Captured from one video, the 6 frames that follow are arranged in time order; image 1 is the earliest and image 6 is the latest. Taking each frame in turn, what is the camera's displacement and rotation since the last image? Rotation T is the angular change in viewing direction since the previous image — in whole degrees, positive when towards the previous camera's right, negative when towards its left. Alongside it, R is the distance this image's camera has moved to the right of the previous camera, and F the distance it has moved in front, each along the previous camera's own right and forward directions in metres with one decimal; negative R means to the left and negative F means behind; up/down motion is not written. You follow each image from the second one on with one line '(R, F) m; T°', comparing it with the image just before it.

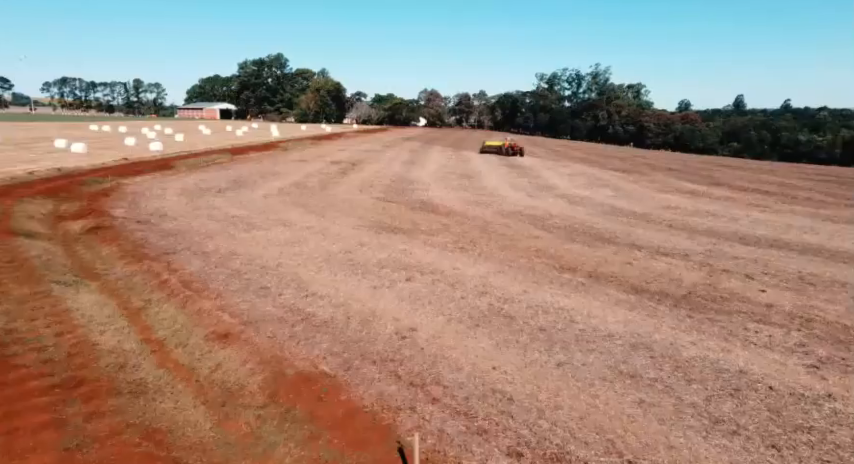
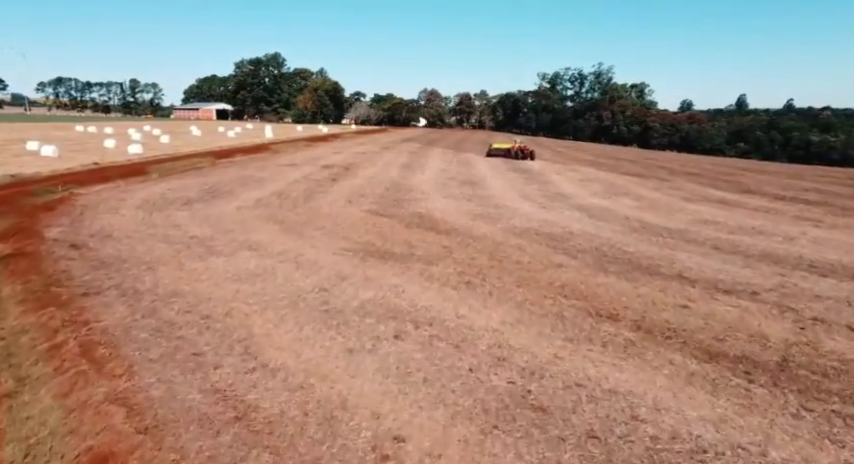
(+0.1, +2.1) m; 0°
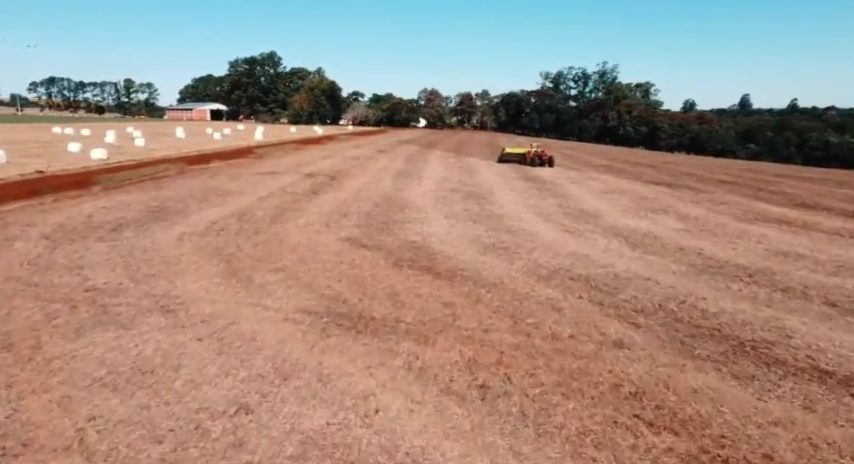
(+0.1, +3.1) m; 0°
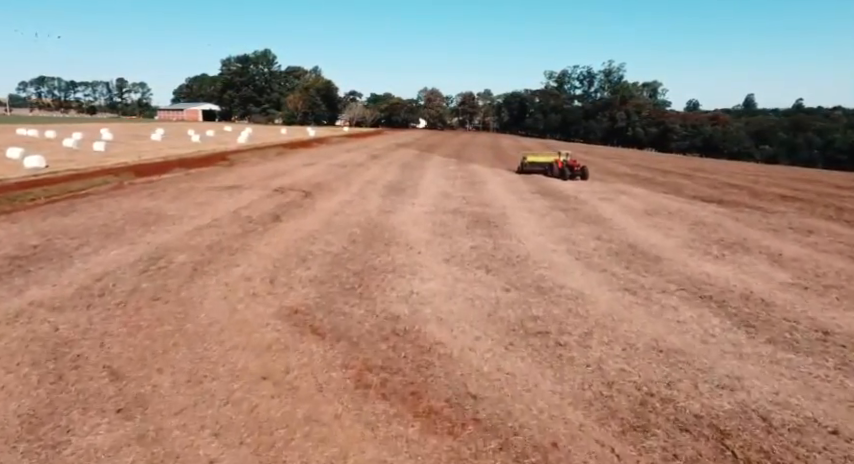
(+0.2, +4.2) m; 0°
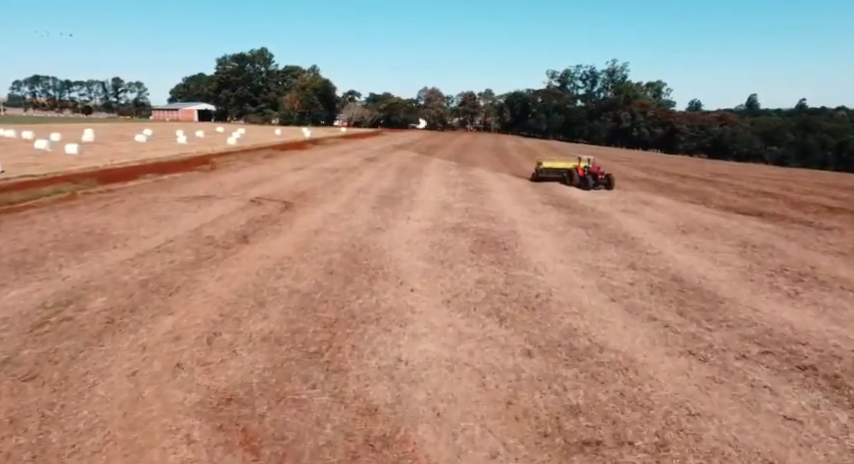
(+0.1, +2.3) m; 0°
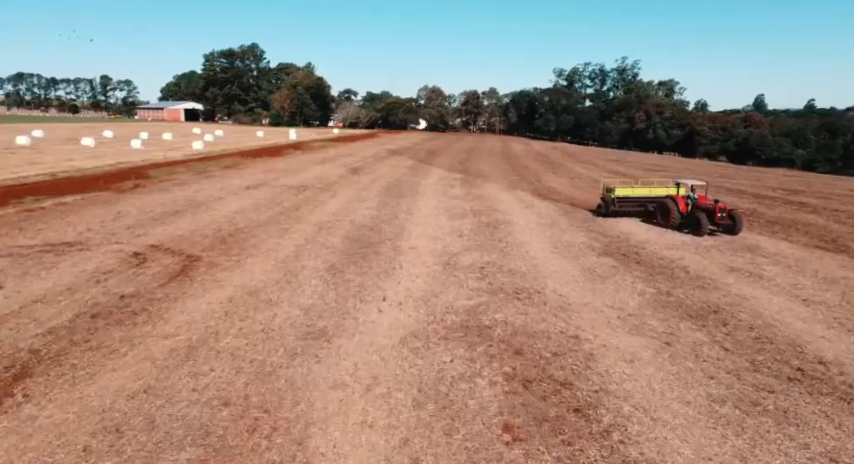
(+0.2, +6.4) m; 0°
